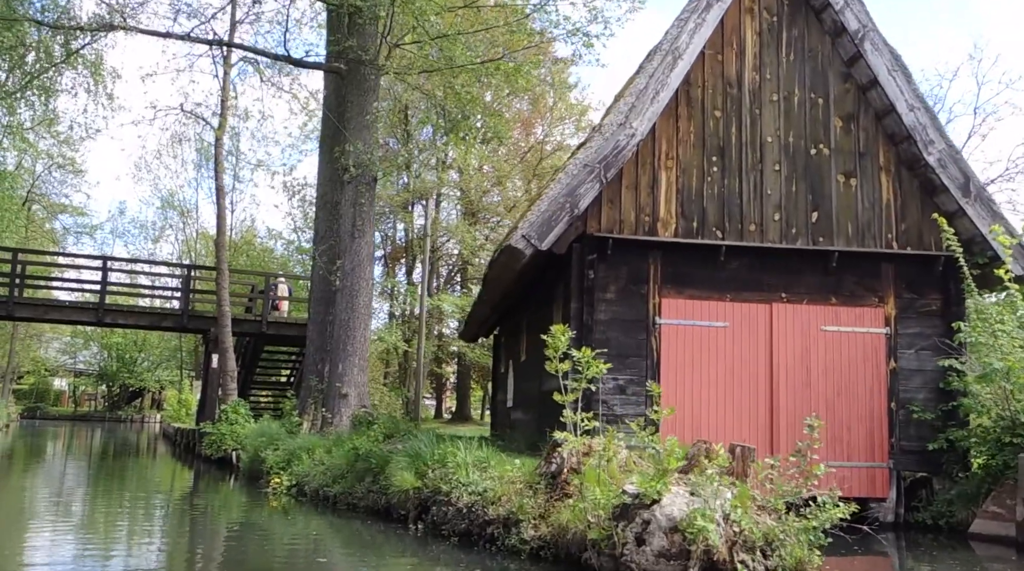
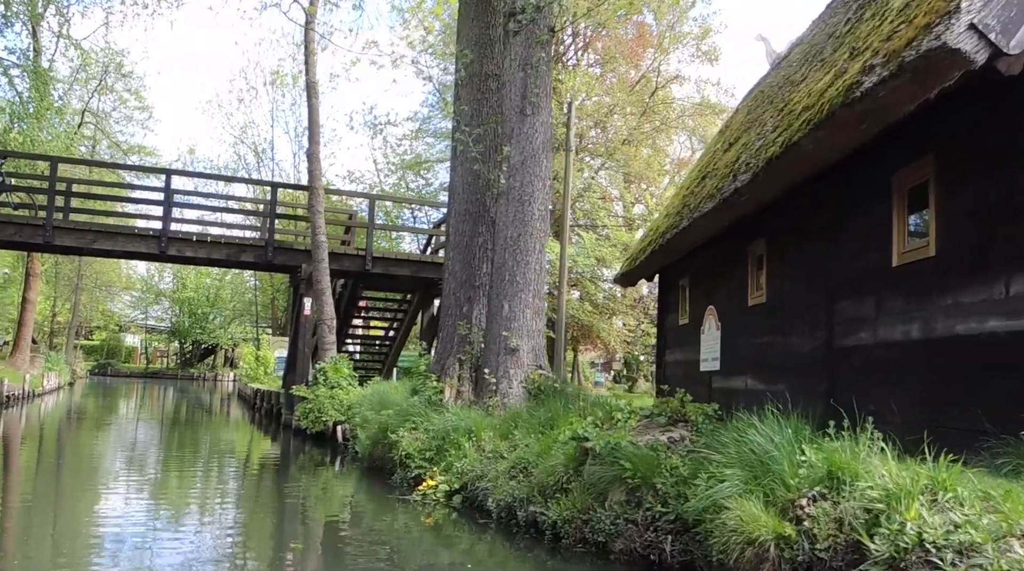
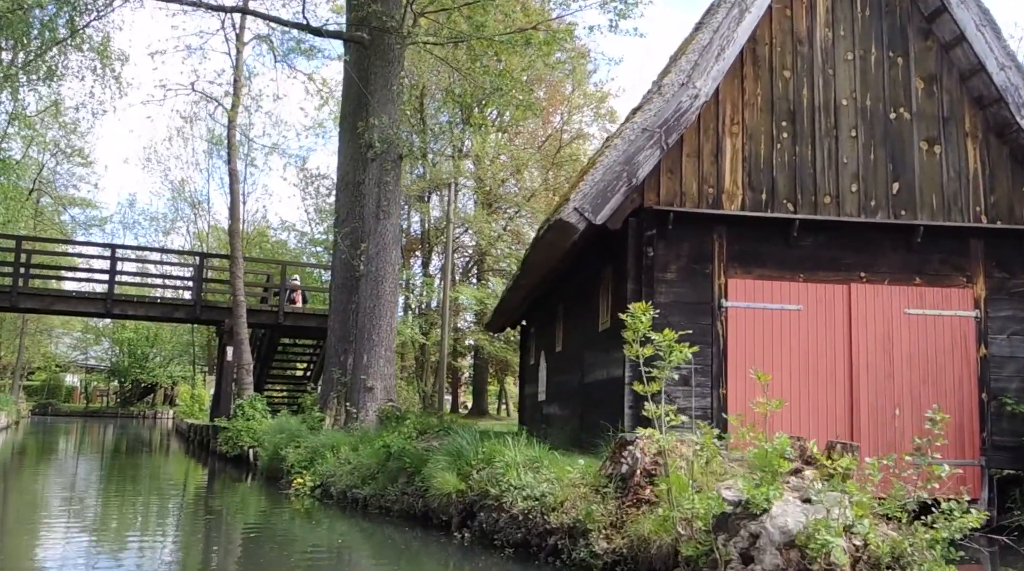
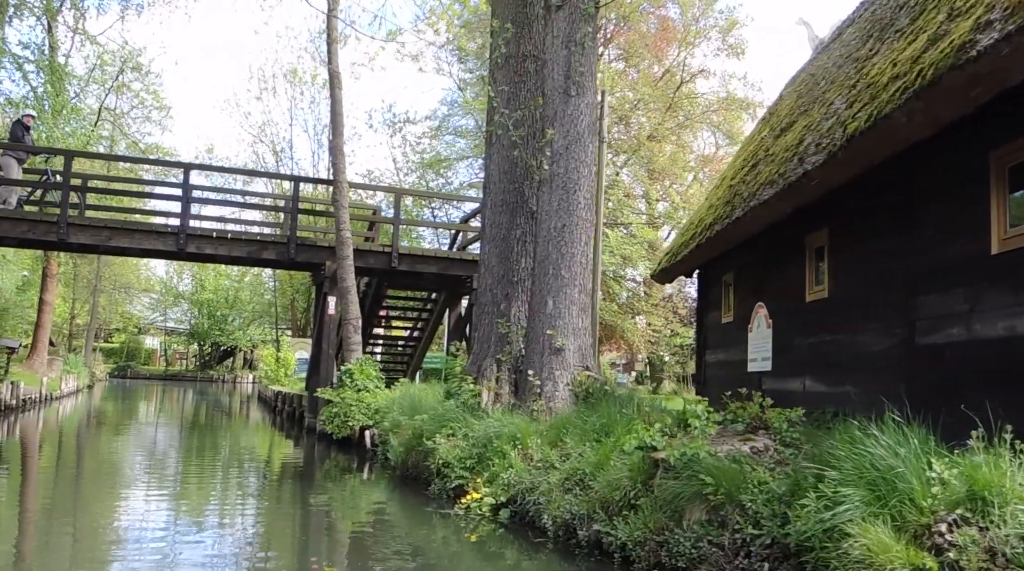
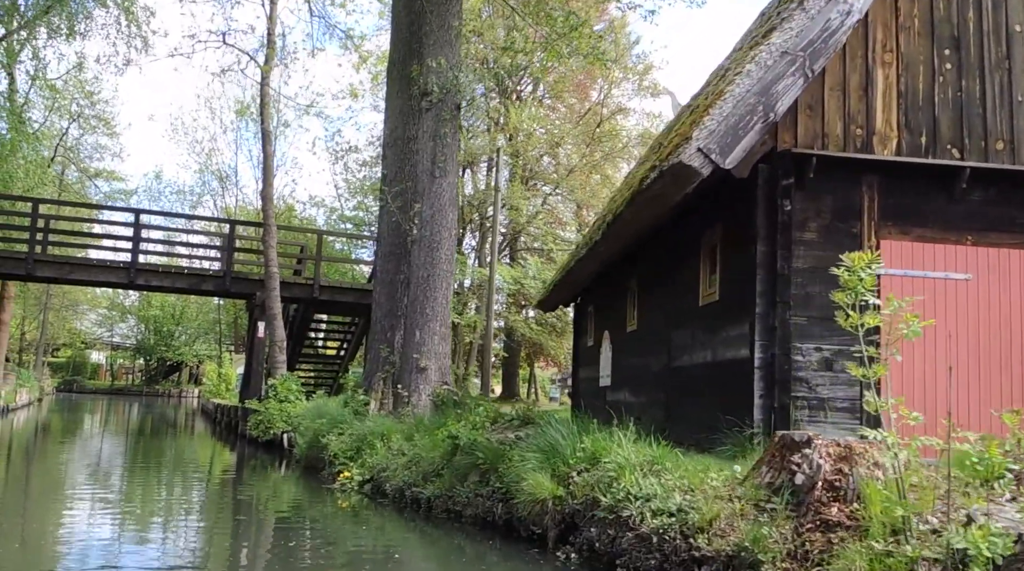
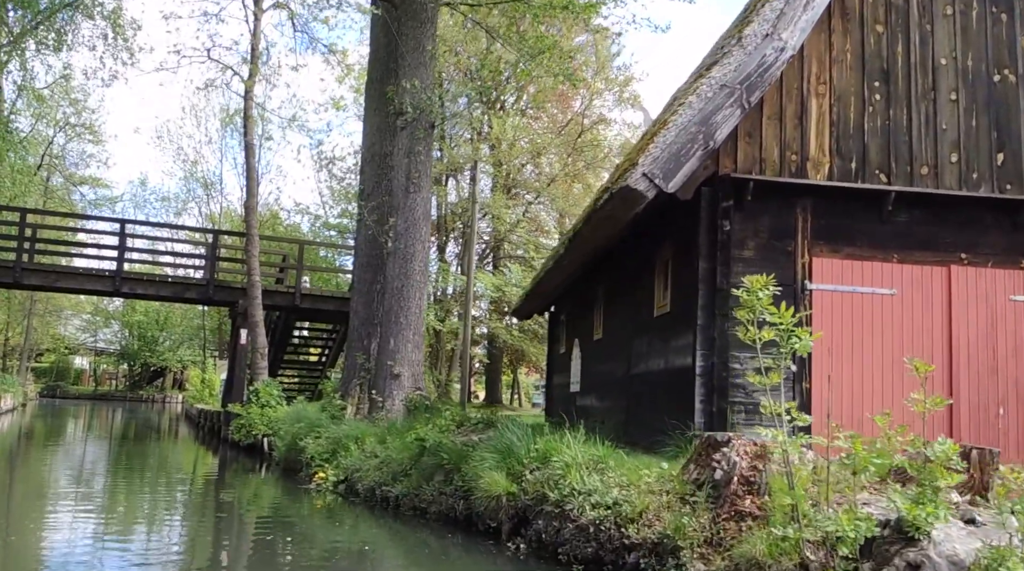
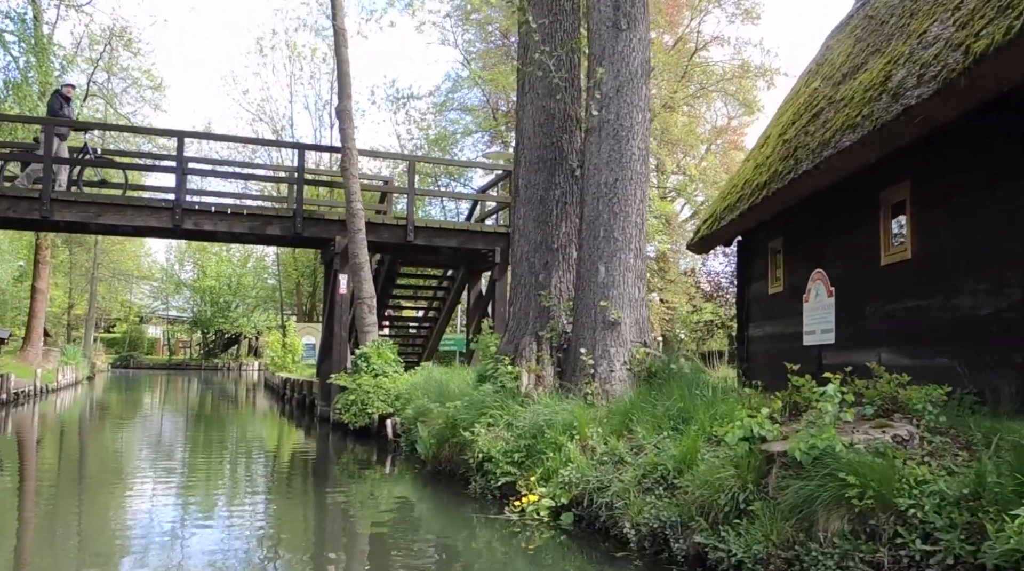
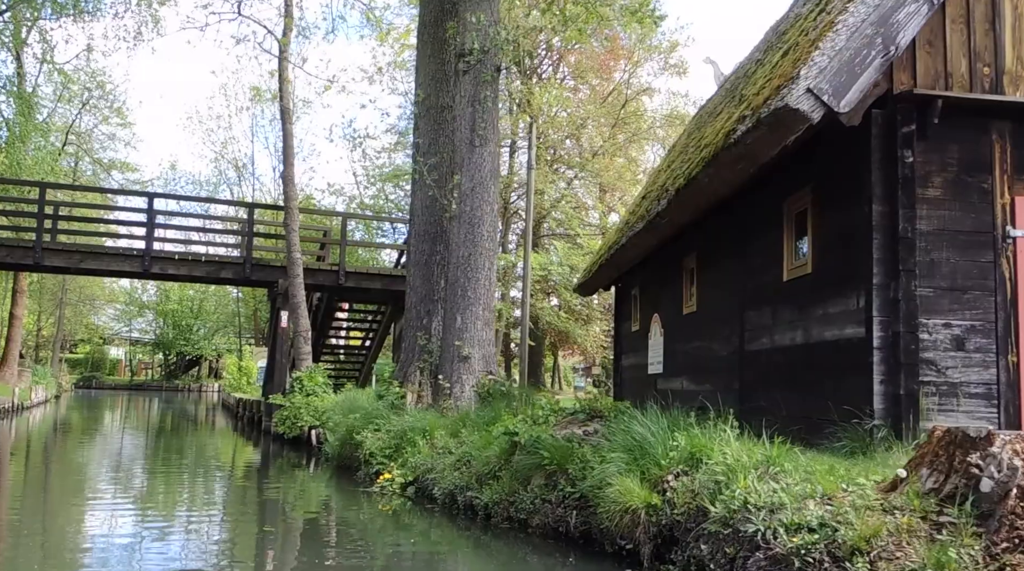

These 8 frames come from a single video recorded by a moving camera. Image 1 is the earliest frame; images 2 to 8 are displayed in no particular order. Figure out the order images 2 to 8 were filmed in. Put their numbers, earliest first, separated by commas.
3, 6, 5, 8, 2, 4, 7
